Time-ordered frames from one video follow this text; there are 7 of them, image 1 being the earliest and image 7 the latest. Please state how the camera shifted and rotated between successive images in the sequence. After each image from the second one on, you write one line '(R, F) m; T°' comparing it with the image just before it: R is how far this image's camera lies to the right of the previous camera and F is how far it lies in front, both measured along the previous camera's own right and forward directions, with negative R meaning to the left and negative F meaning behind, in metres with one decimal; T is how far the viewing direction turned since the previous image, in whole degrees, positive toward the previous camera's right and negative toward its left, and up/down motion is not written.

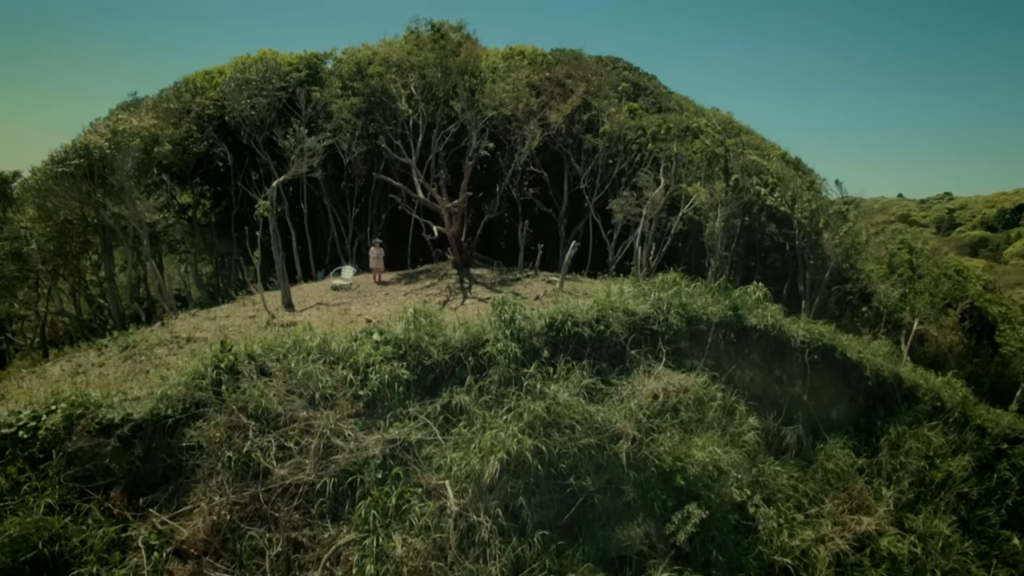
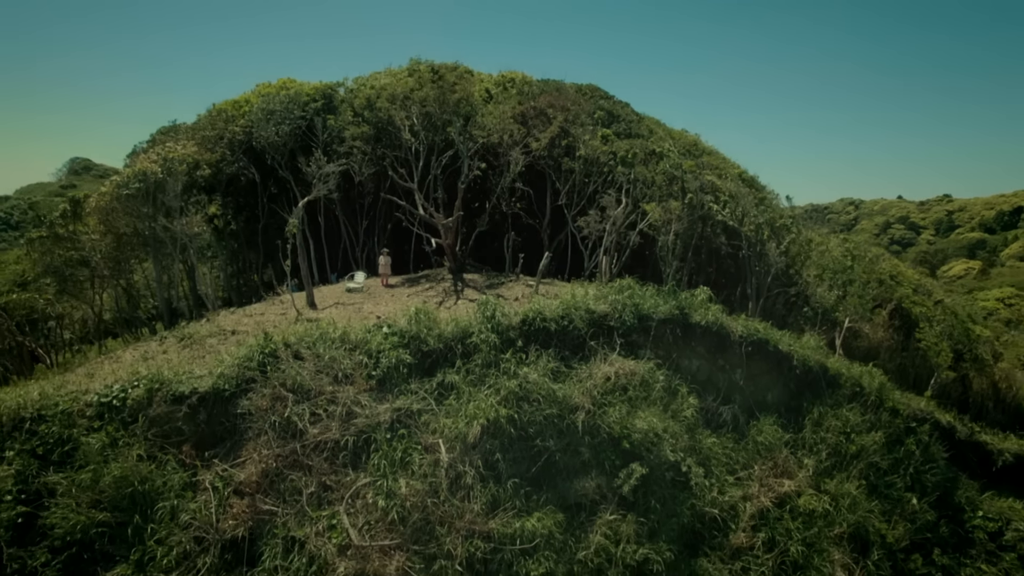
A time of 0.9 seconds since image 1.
(+0.6, -2.3) m; 0°
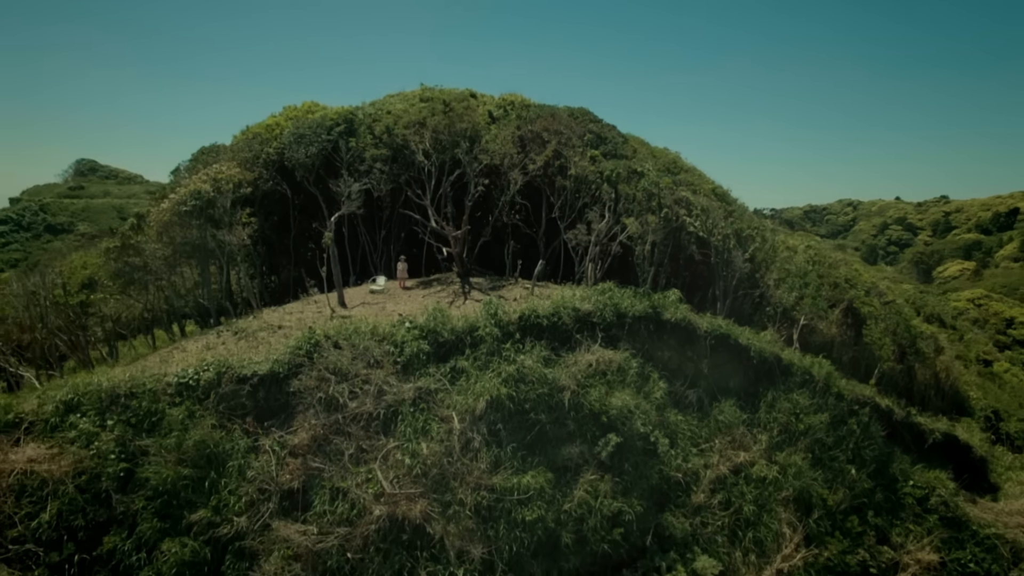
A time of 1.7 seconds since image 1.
(0.0, -2.4) m; 0°
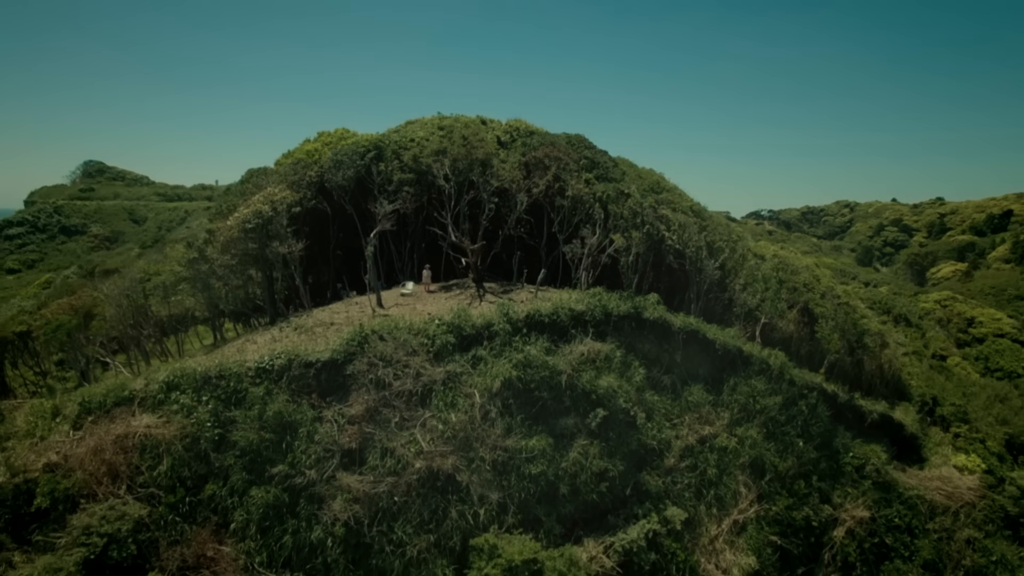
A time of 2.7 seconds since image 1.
(-0.4, -3.4) m; 0°
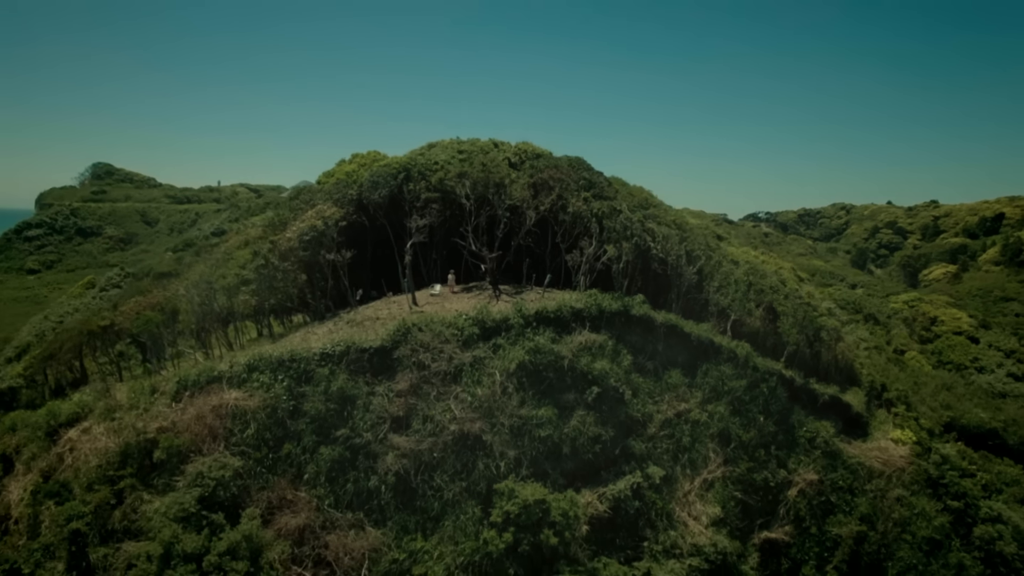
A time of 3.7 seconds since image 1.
(-0.7, -4.1) m; 0°
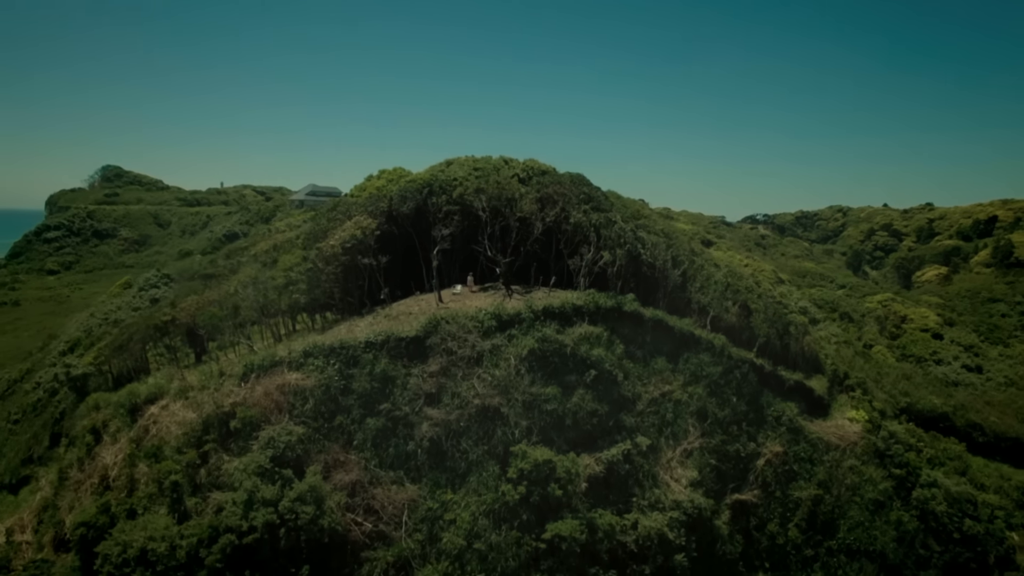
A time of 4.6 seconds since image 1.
(-0.7, -4.1) m; 0°
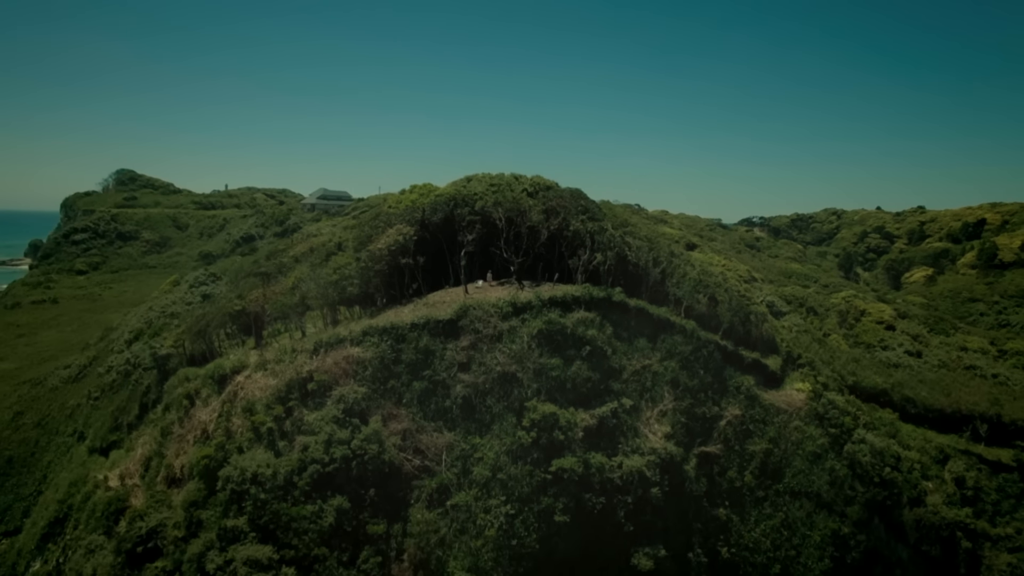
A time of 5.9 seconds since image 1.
(-1.0, -6.8) m; 0°
